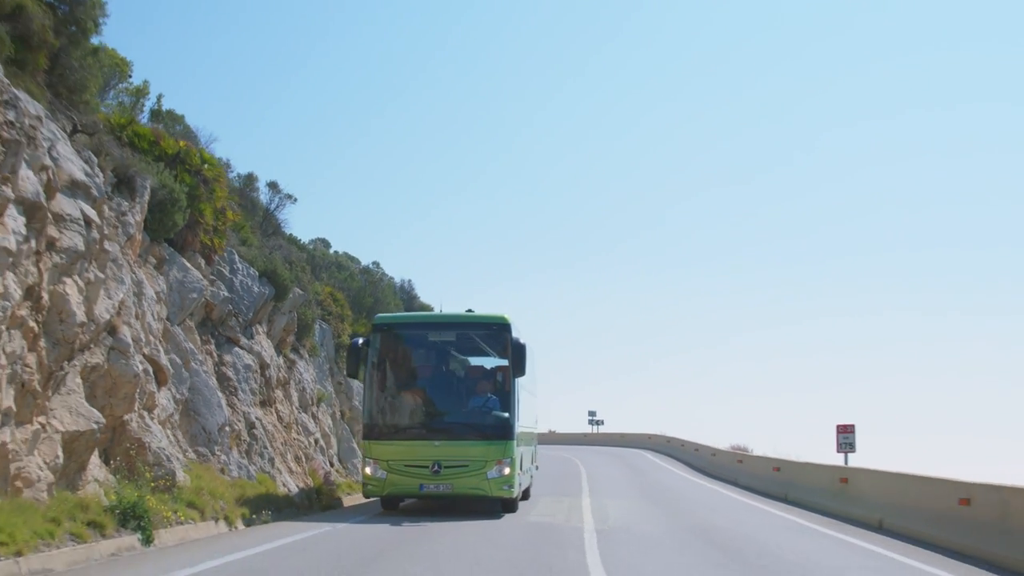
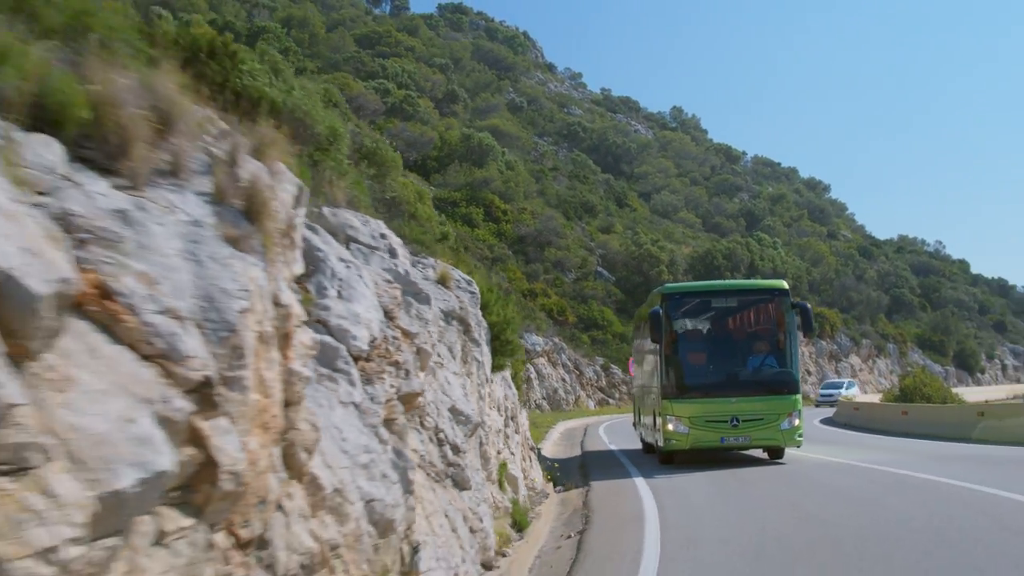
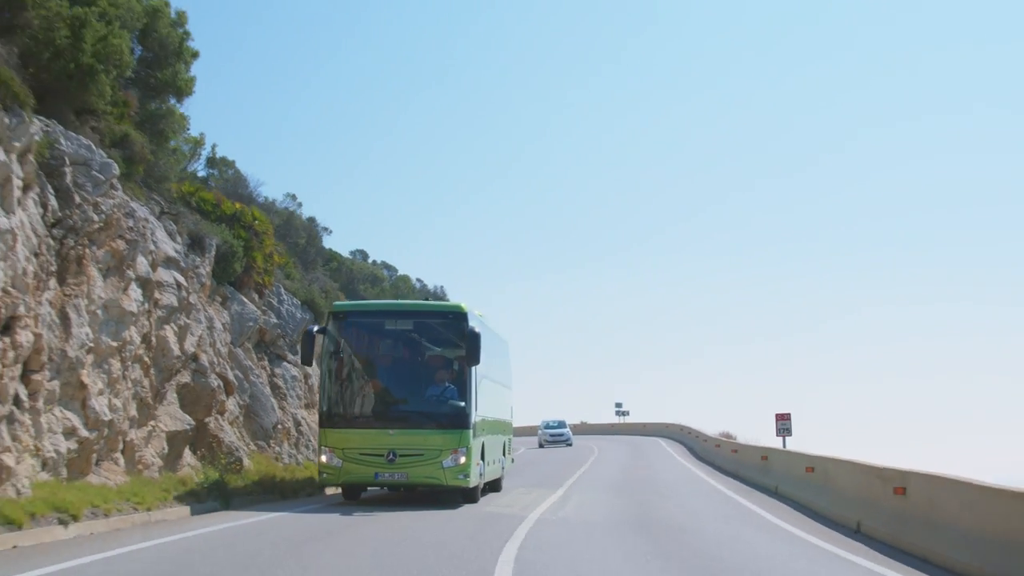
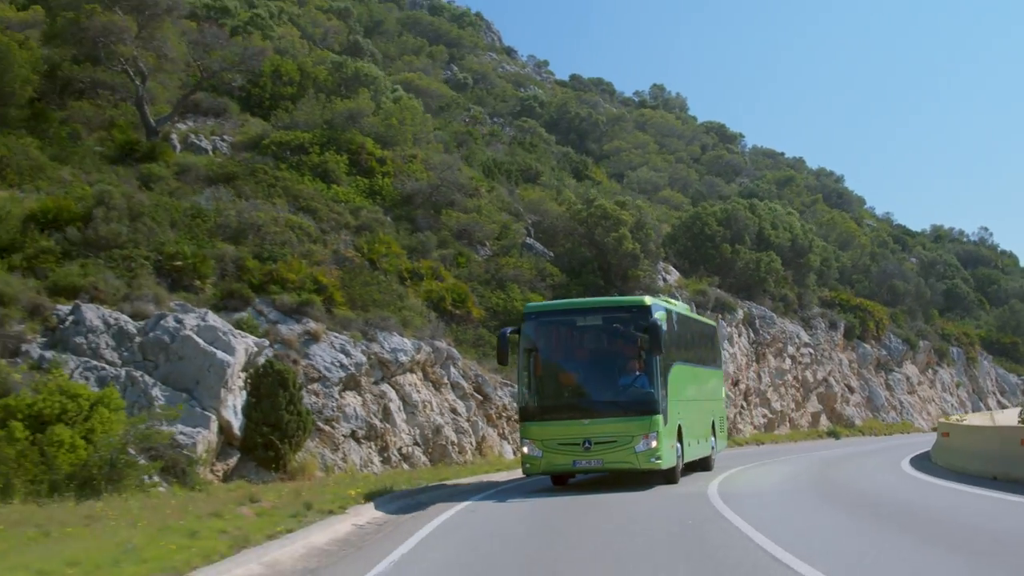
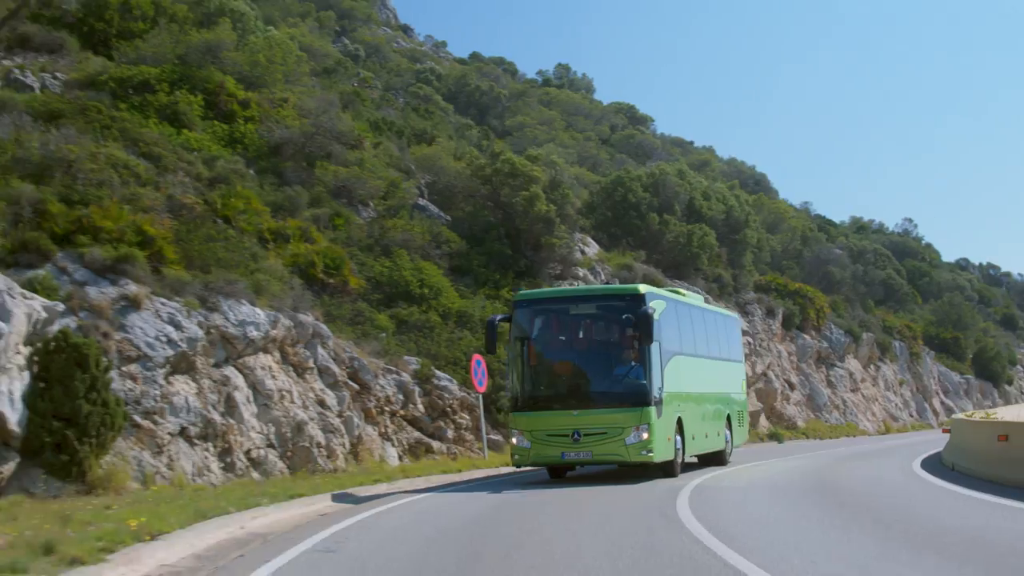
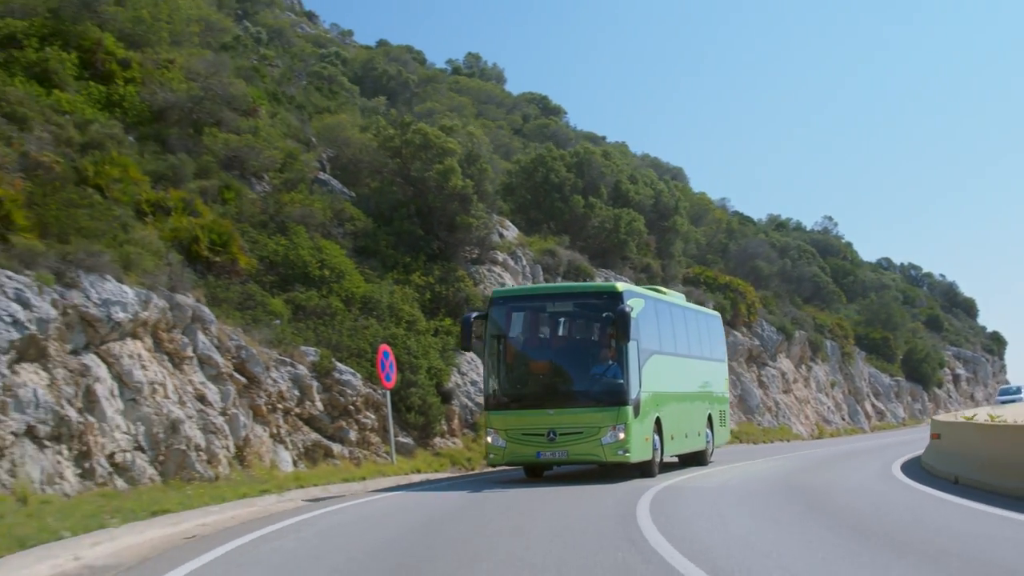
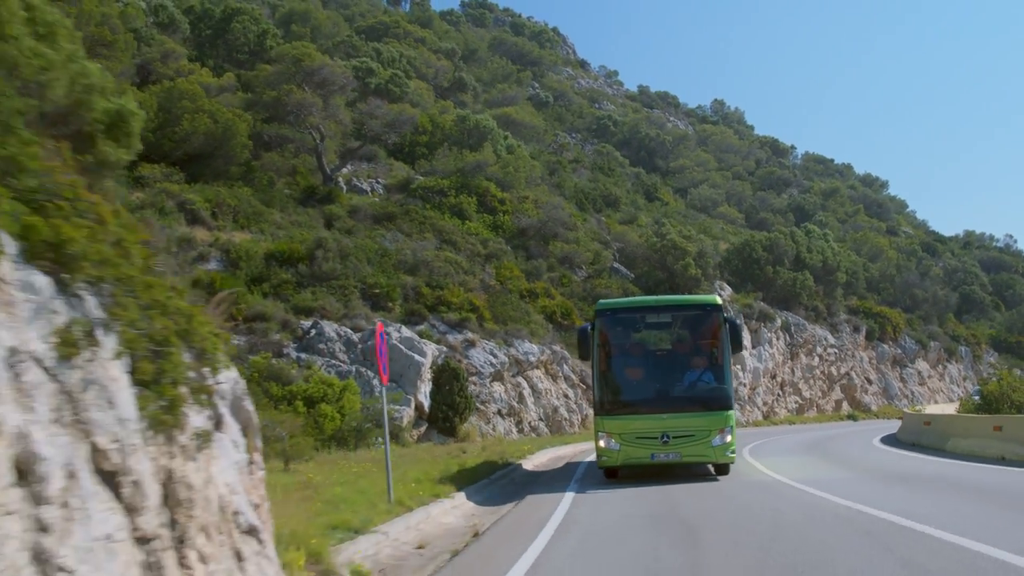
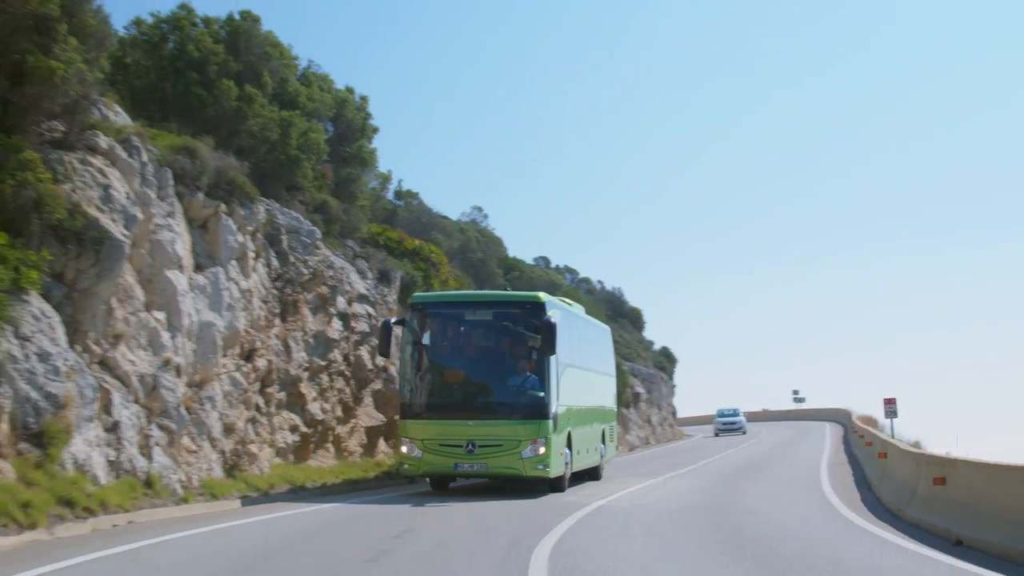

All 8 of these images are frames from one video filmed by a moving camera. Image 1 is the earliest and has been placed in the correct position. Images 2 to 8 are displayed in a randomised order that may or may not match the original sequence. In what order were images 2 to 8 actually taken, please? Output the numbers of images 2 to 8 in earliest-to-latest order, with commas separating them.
3, 8, 6, 5, 4, 7, 2
